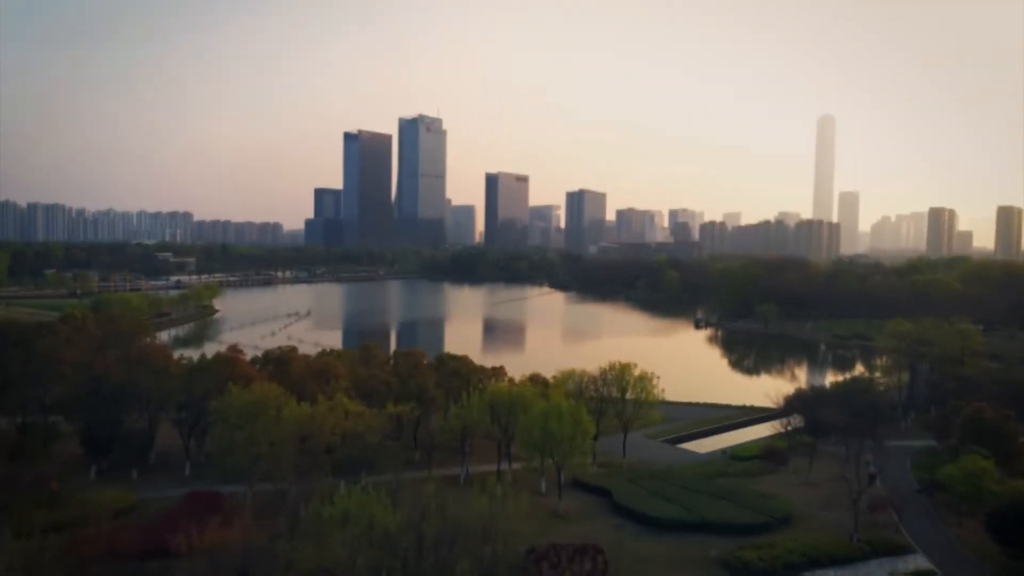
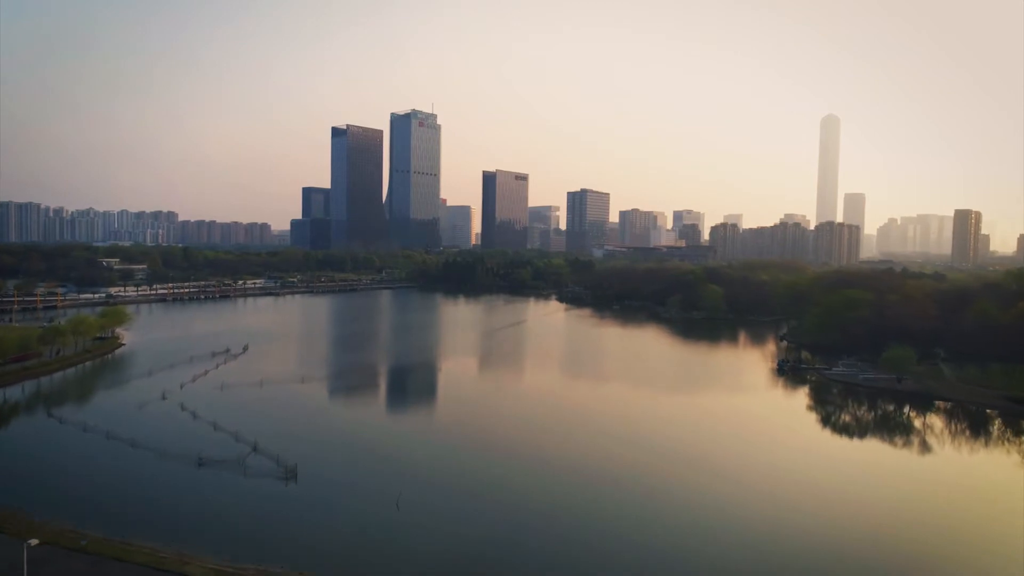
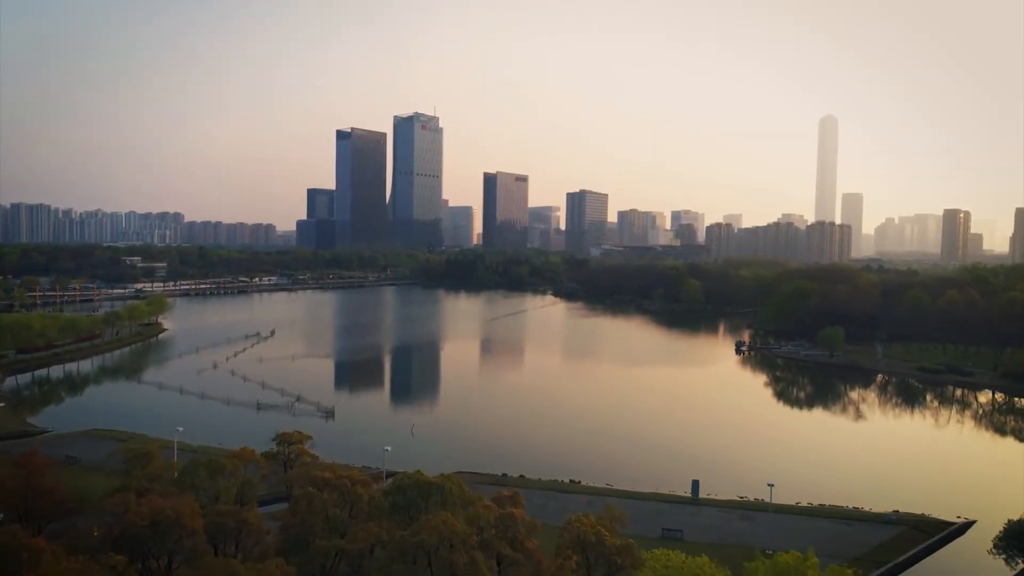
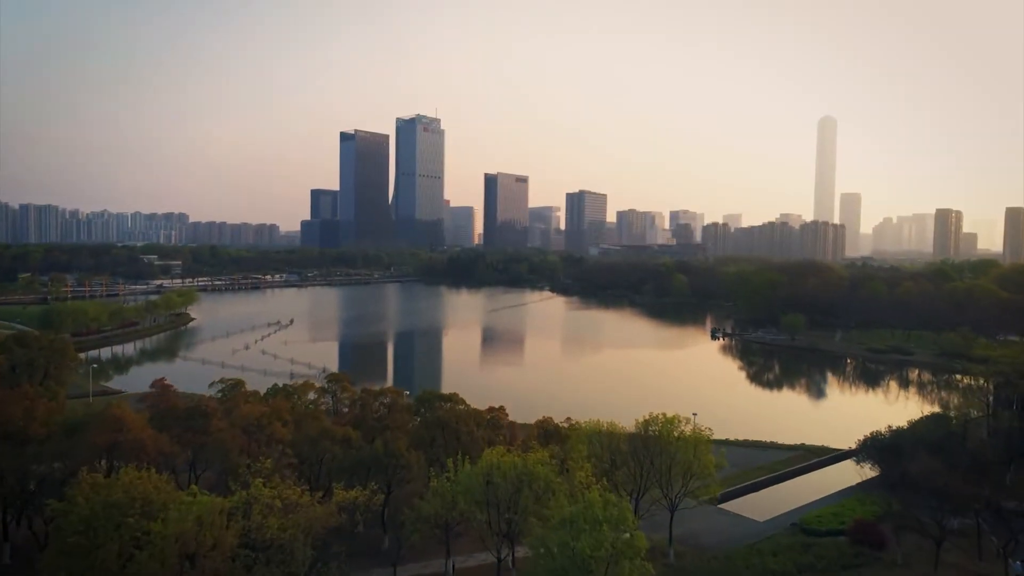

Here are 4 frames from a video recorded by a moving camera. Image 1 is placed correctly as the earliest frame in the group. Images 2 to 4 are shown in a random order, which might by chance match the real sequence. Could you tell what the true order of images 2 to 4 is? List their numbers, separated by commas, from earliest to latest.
4, 3, 2
